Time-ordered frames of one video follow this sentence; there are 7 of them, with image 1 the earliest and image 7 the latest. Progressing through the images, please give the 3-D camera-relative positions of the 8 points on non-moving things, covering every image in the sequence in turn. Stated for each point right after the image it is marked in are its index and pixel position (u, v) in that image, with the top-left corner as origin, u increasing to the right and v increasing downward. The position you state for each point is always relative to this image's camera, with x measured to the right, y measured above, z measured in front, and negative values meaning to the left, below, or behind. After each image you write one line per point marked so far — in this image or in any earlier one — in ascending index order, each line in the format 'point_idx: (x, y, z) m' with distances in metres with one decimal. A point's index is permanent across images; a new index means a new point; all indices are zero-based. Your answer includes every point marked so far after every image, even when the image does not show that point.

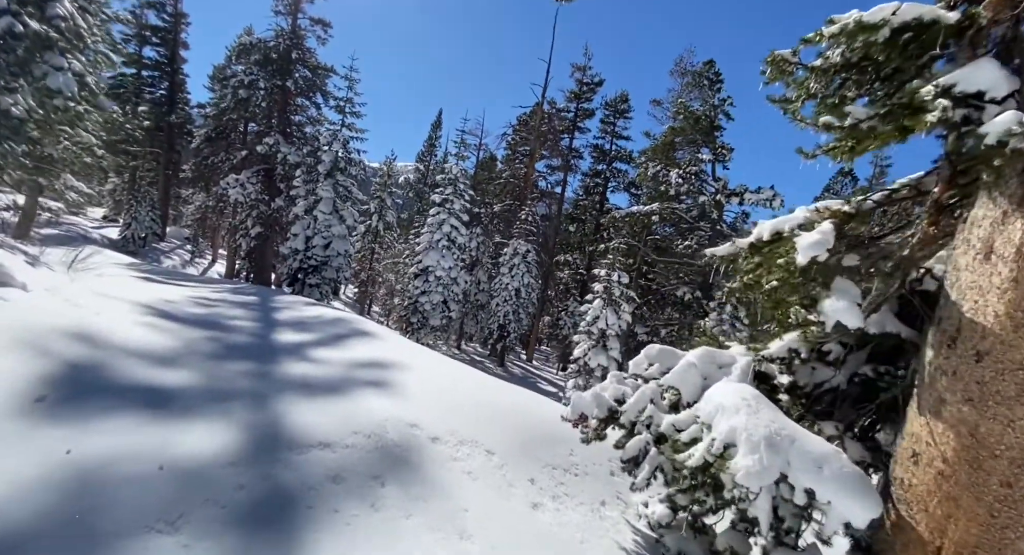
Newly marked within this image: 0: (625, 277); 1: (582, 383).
0: (+3.1, -0.1, +13.2) m
1: (+1.8, -2.9, +12.9) m
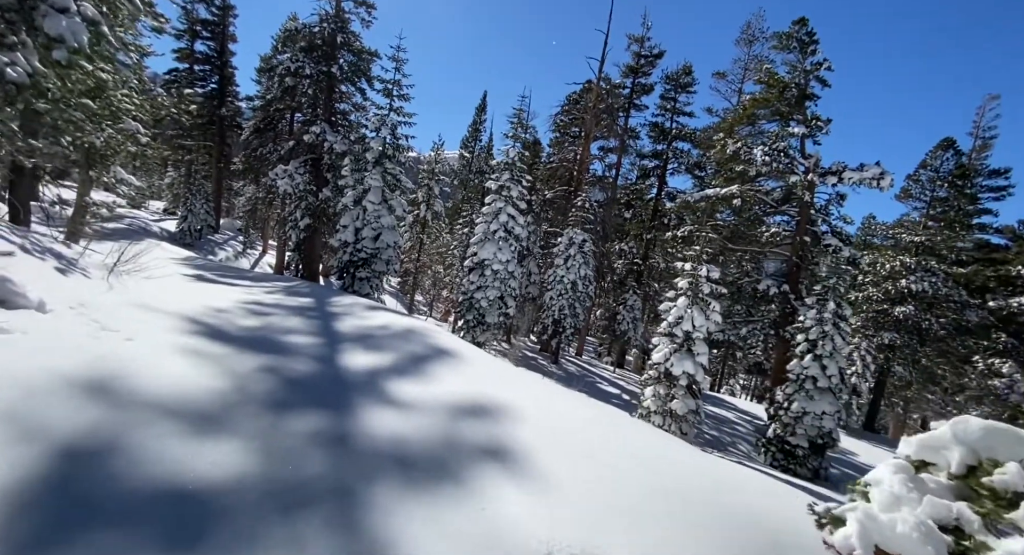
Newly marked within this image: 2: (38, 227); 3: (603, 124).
0: (+4.8, +0.1, +11.7) m
1: (+3.5, -2.8, +11.5) m
2: (-10.3, +1.1, +10.6) m
3: (+3.5, +6.1, +19.2) m
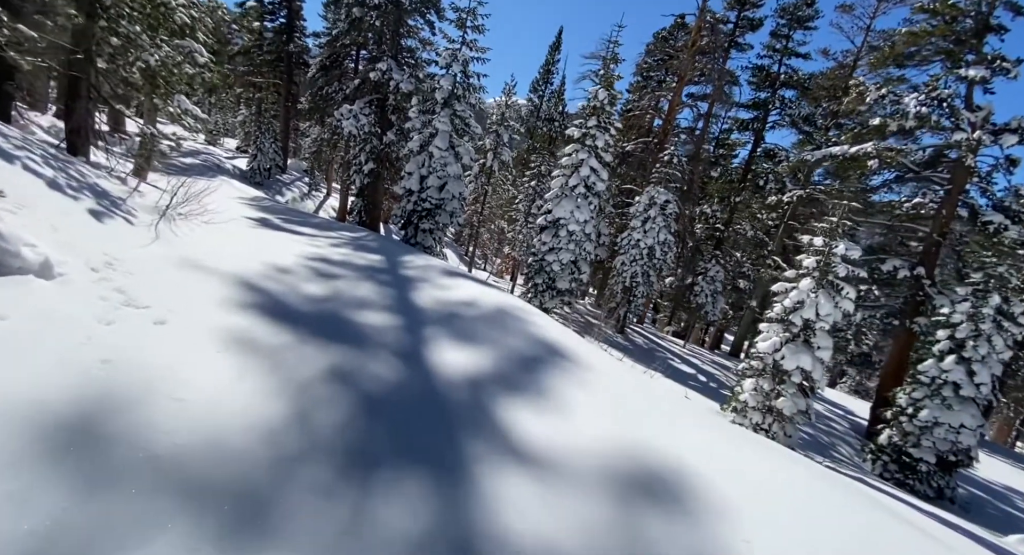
0: (+6.6, +0.5, +9.7) m
1: (+5.1, -2.3, +10.0) m
2: (-8.5, +2.5, +10.1) m
3: (+6.5, +7.2, +16.7) m
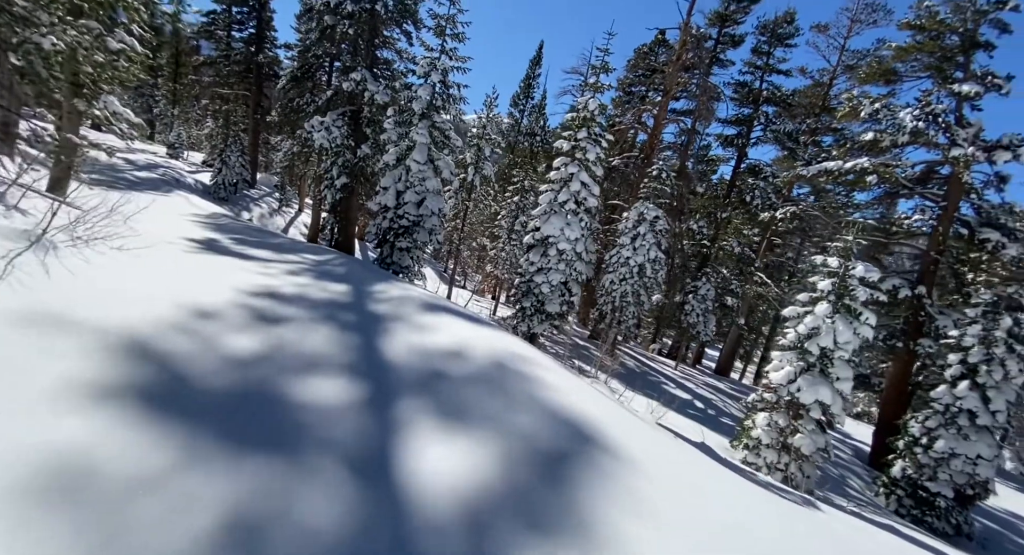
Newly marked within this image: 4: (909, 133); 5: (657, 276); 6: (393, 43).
0: (+6.4, +0.1, +9.0) m
1: (+5.0, -2.7, +9.1) m
2: (-8.7, +1.9, +8.7) m
3: (+5.9, +6.6, +16.2) m
4: (+10.2, +3.7, +12.6) m
5: (+5.3, 0.0, +17.2) m
6: (-4.5, +9.0, +18.6) m
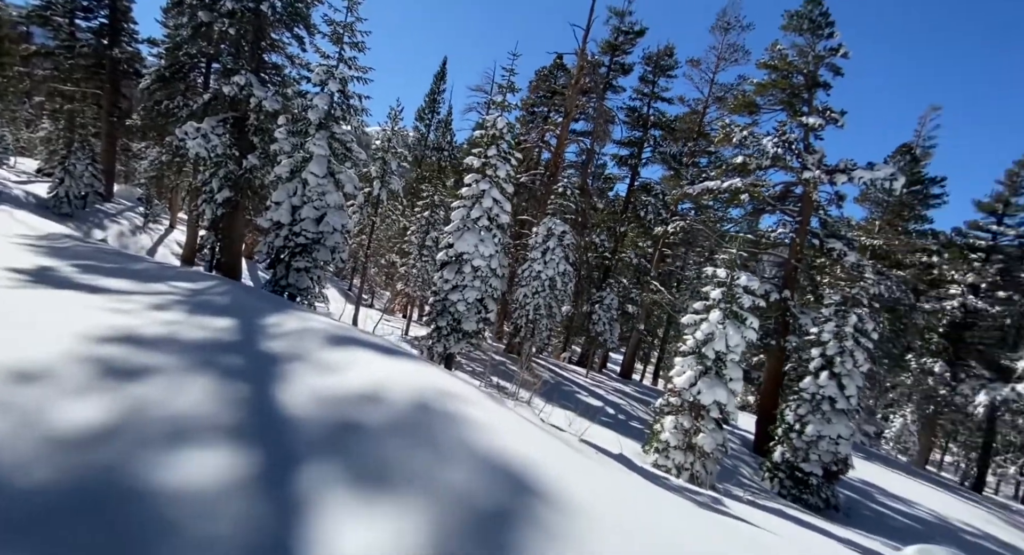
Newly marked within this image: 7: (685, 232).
0: (+4.9, -0.1, +10.2) m
1: (+3.5, -2.9, +9.9) m
2: (-9.9, +1.3, +6.8) m
3: (+2.7, +6.2, +17.2) m
4: (+7.7, +3.6, +14.5) m
5: (+2.1, -0.4, +18.0) m
6: (-8.1, +8.2, +17.4) m
7: (+6.5, +1.7, +18.2) m
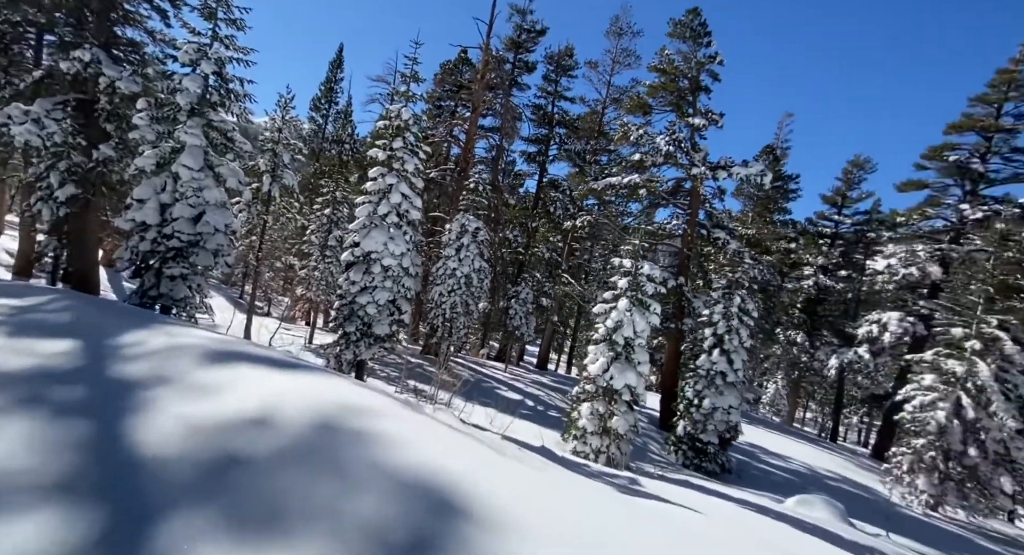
0: (+3.3, +0.1, +10.9) m
1: (+2.1, -2.8, +10.5) m
2: (-10.5, +0.9, +4.5) m
3: (-0.7, +6.4, +17.3) m
4: (+4.9, +3.9, +15.7) m
5: (-1.2, -0.2, +18.0) m
6: (-11.3, +8.0, +15.1) m
7: (+3.1, +2.0, +19.1) m
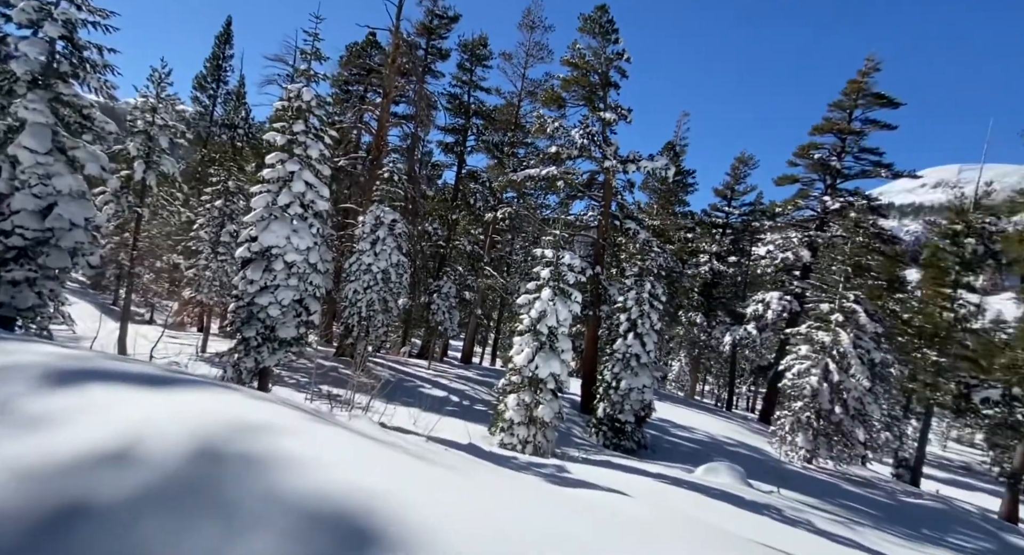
0: (+1.7, +0.3, +11.2) m
1: (+0.7, -2.6, +10.6) m
2: (-10.6, +0.6, +2.2) m
3: (-3.6, +6.5, +16.5) m
4: (+2.3, +4.3, +16.2) m
5: (-4.0, 0.0, +17.3) m
6: (-13.7, +7.8, +12.3) m
7: (-0.2, +2.4, +19.2) m
